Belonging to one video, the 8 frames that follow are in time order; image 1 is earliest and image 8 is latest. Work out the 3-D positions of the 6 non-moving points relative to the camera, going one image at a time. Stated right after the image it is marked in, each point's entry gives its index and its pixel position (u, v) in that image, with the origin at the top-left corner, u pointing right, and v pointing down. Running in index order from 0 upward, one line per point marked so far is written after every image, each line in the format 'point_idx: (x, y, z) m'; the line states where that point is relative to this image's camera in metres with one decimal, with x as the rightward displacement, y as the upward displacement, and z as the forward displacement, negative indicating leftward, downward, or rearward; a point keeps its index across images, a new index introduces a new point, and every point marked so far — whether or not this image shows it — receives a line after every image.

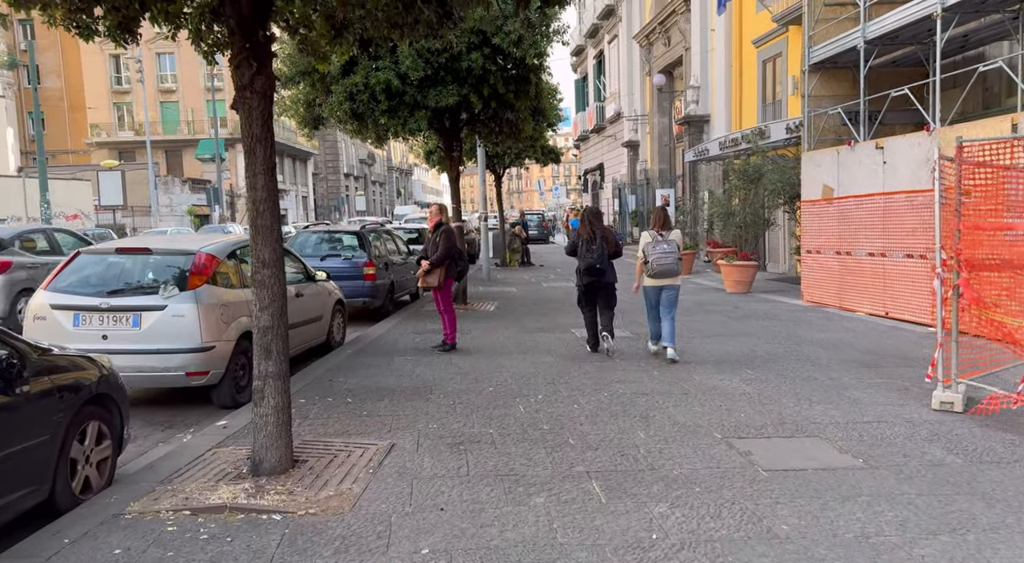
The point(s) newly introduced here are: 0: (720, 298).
0: (+3.7, -0.3, +16.6) m
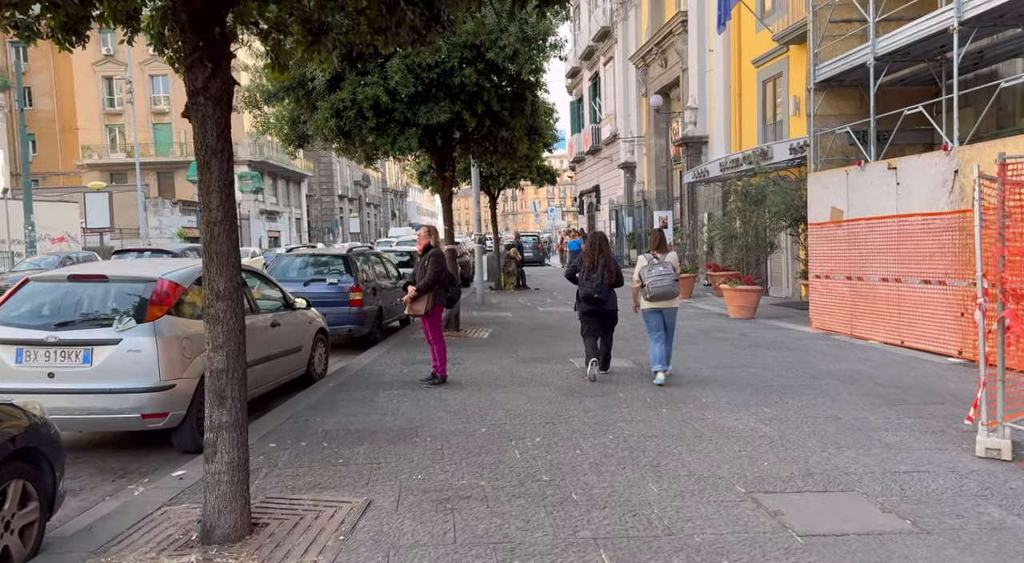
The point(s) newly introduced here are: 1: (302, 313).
0: (+3.6, -0.7, +16.0) m
1: (-2.1, -0.3, +9.0) m
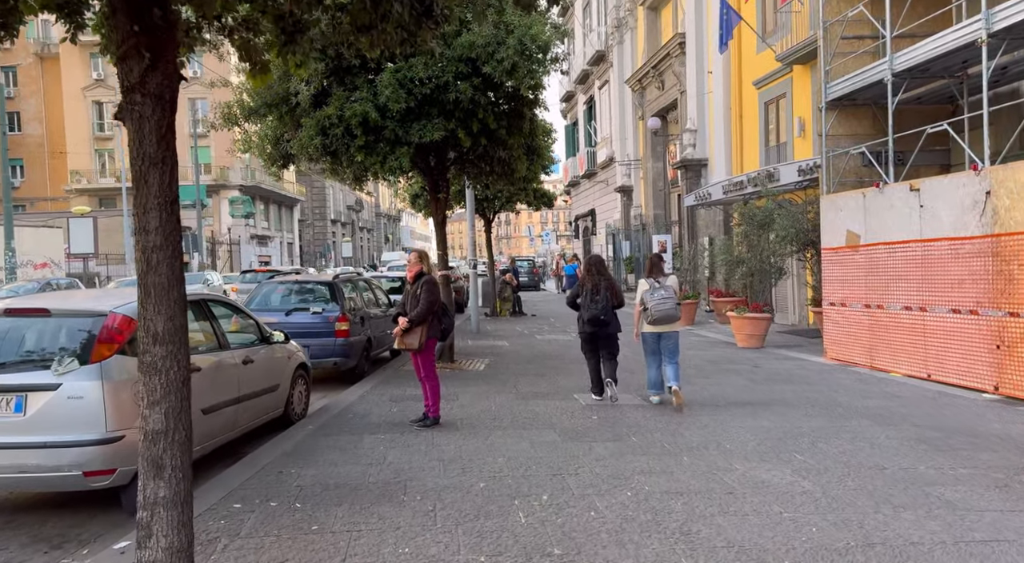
0: (+3.6, -1.2, +15.2) m
1: (-2.1, -0.6, +8.2) m
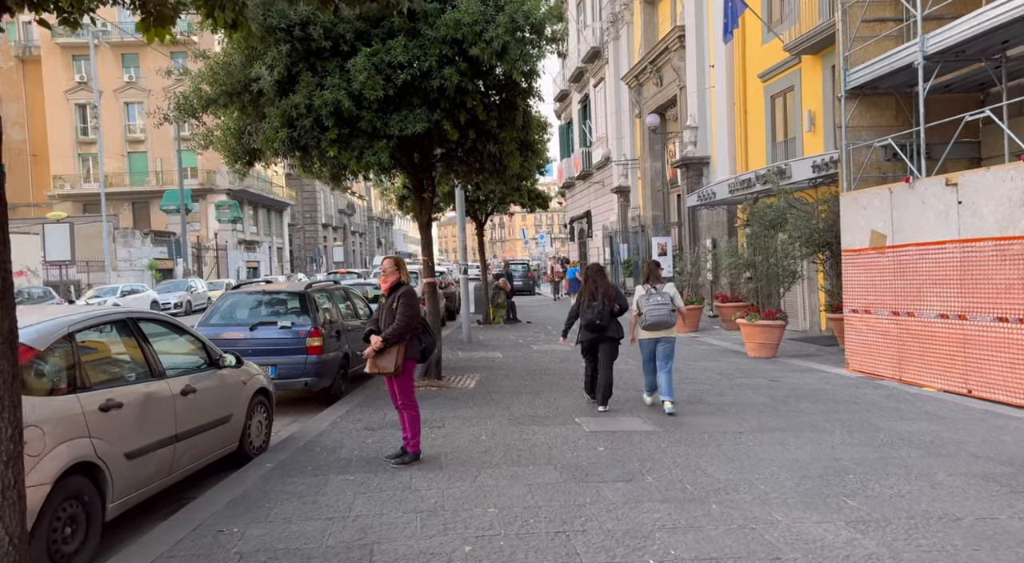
0: (+3.5, -1.3, +14.0) m
1: (-2.1, -0.7, +7.0) m
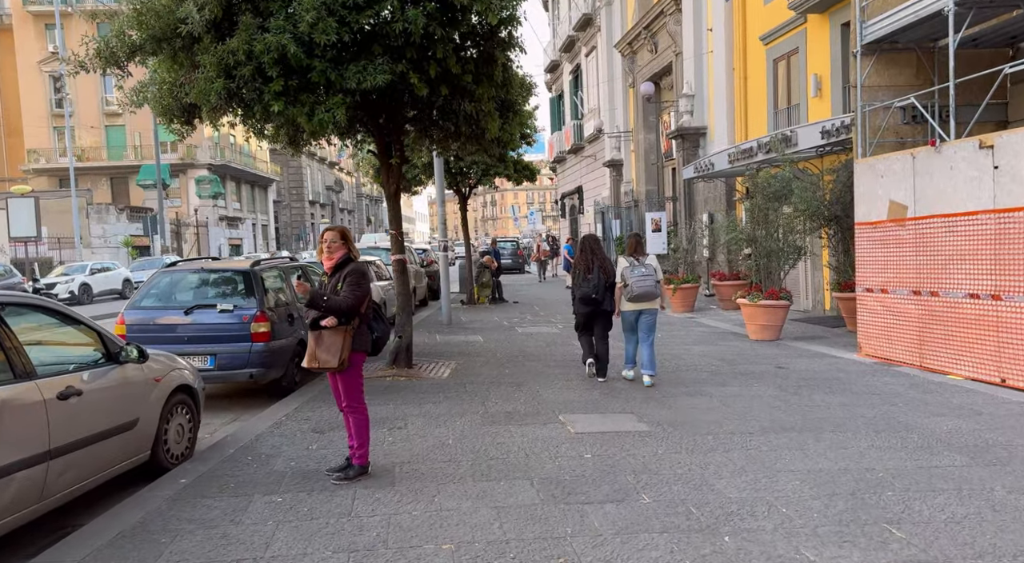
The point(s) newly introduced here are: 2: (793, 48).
0: (+3.2, -0.9, +12.8) m
1: (-2.3, -0.5, +5.8) m
2: (+5.5, +4.6, +18.1) m
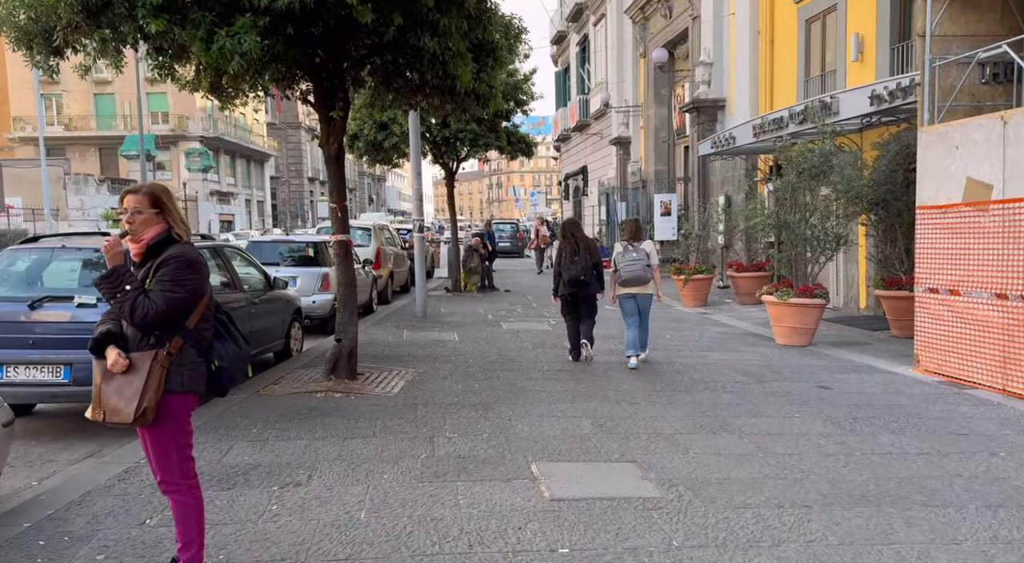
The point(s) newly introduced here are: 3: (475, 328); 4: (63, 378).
0: (+3.0, -0.9, +10.6) m
1: (-2.6, -0.5, +3.6) m
2: (+5.4, +4.7, +15.8) m
3: (-0.5, -0.6, +12.6) m
4: (-3.0, -0.7, +6.3) m
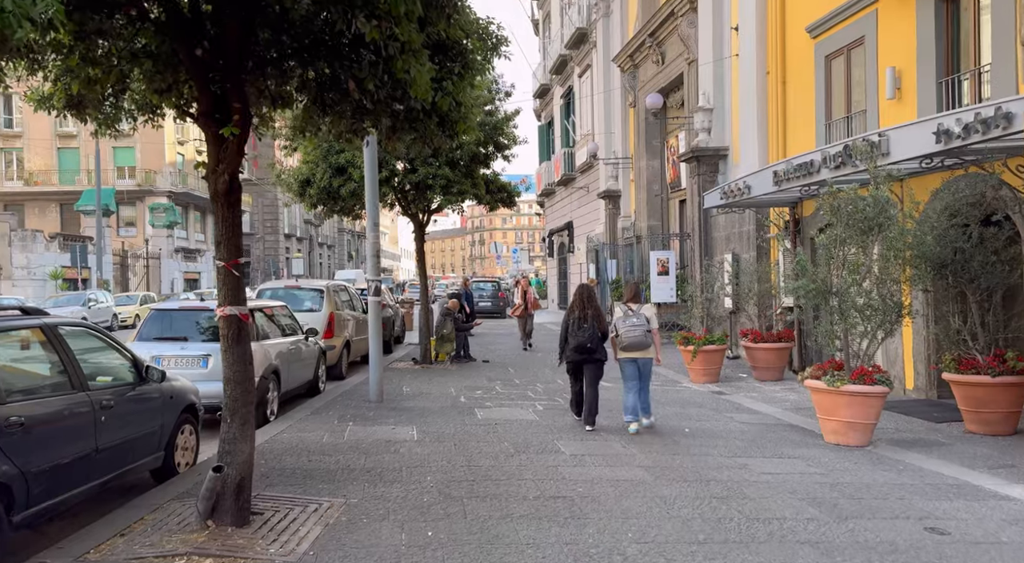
0: (+2.8, -1.6, +8.0) m
1: (-2.7, -0.8, +0.9) m
2: (+5.1, +3.6, +13.5) m
3: (-0.8, -1.5, +10.0) m
4: (-3.2, -1.1, +3.6) m
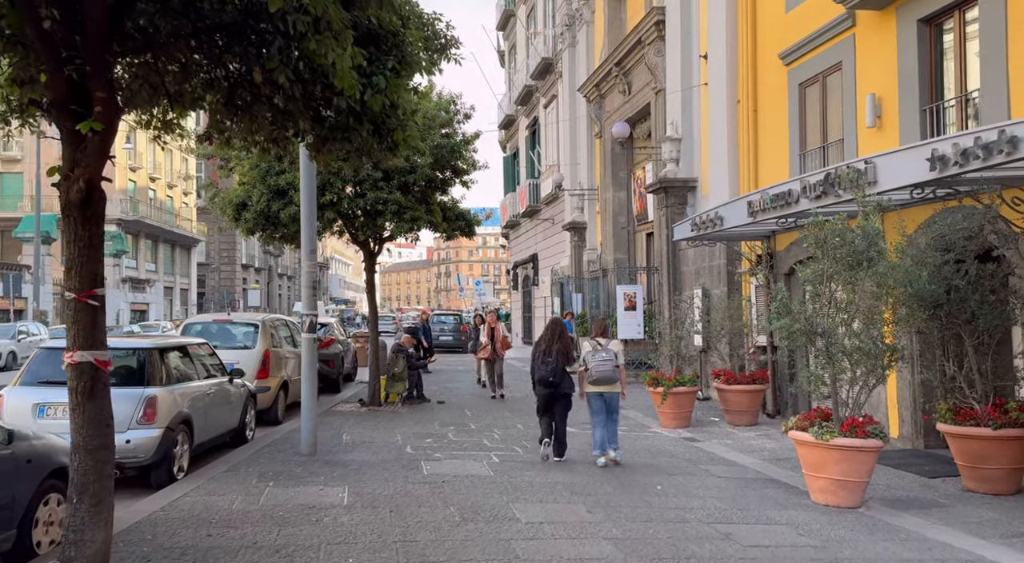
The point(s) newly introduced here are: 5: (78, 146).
0: (+2.4, -1.9, +6.9) m
1: (-2.8, -0.8, -0.4) m
2: (+4.6, +3.1, +12.7) m
3: (-1.3, -1.8, +8.7) m
4: (-3.4, -1.2, +2.3) m
5: (-2.0, +0.6, +4.4) m
